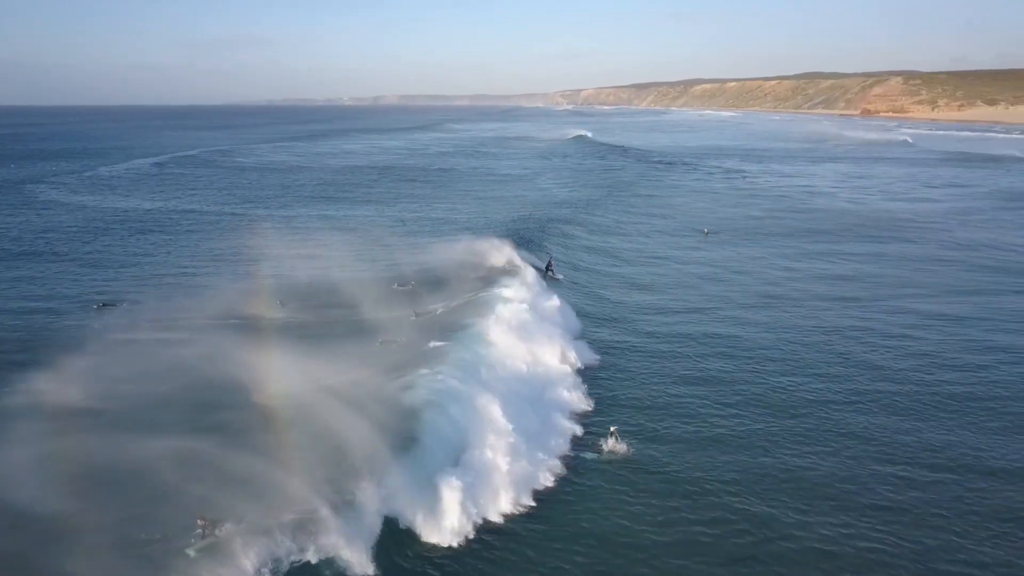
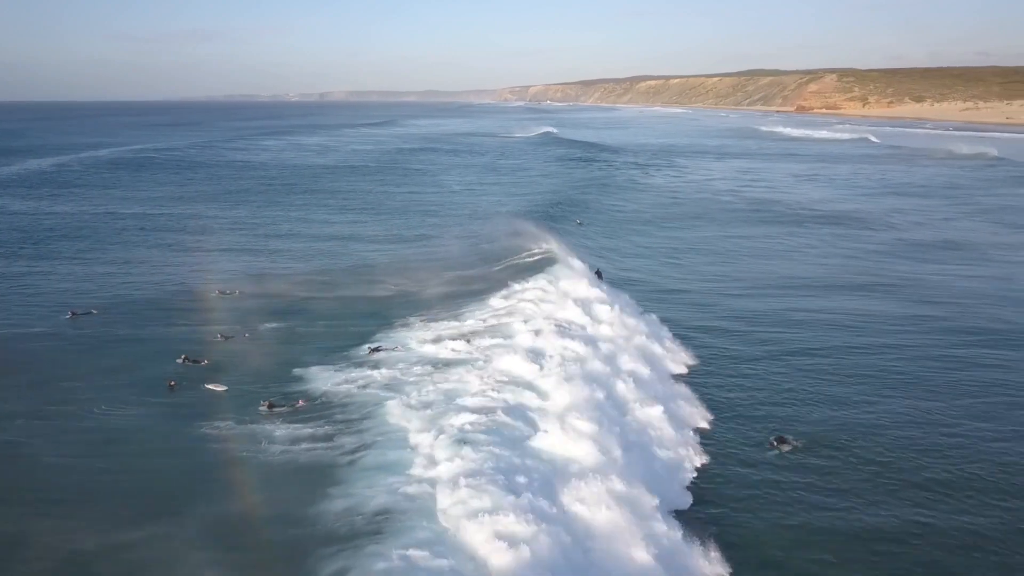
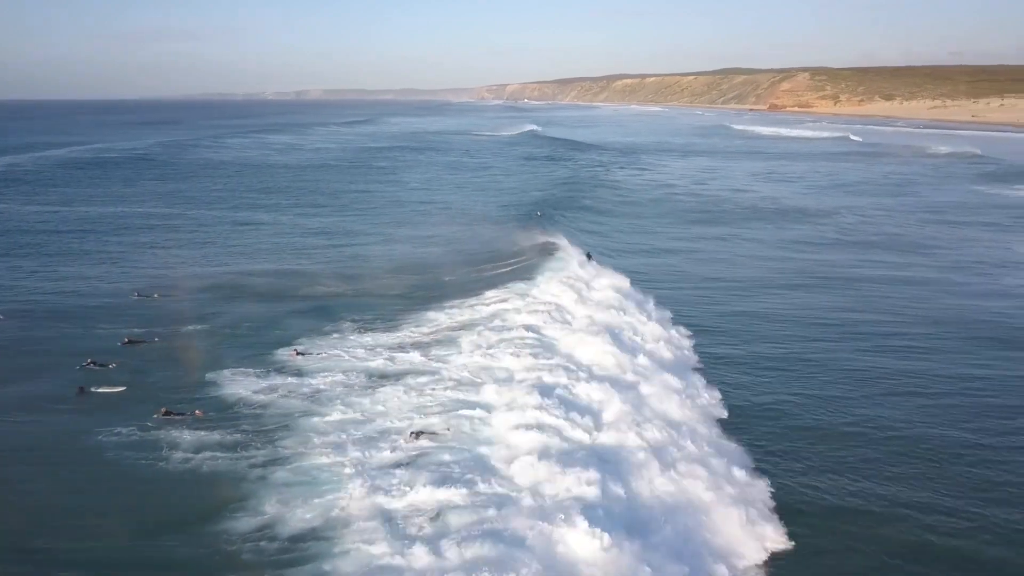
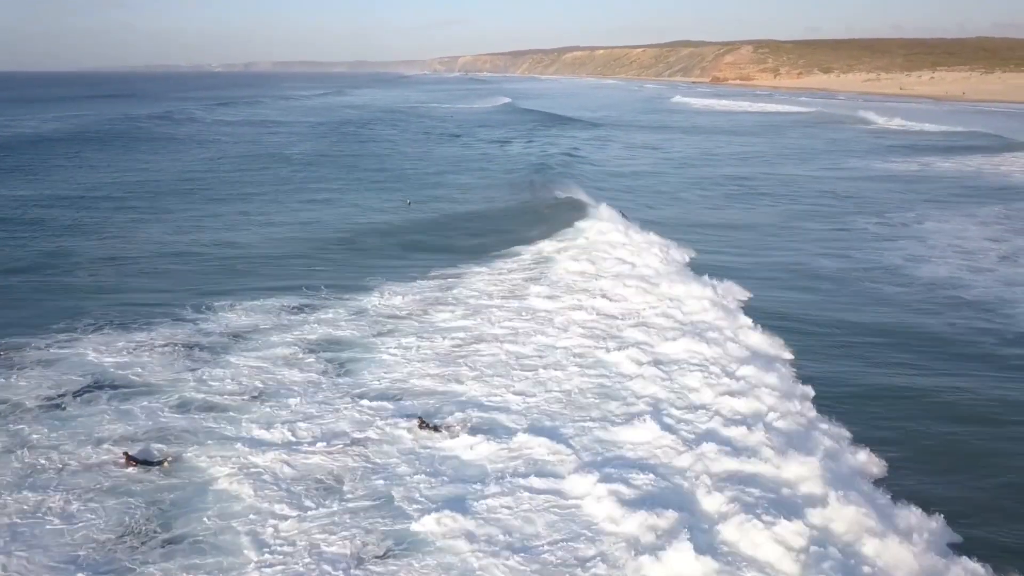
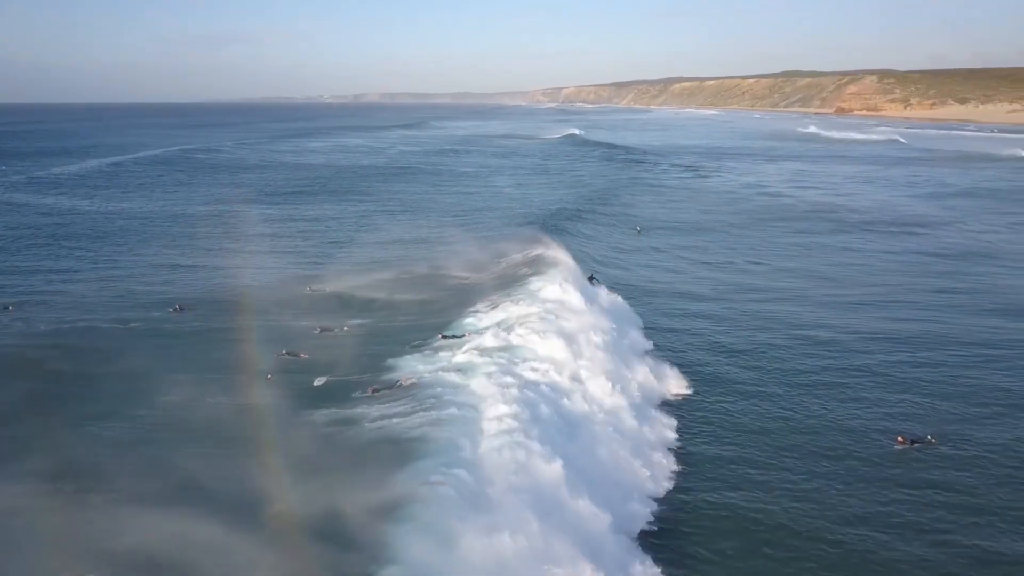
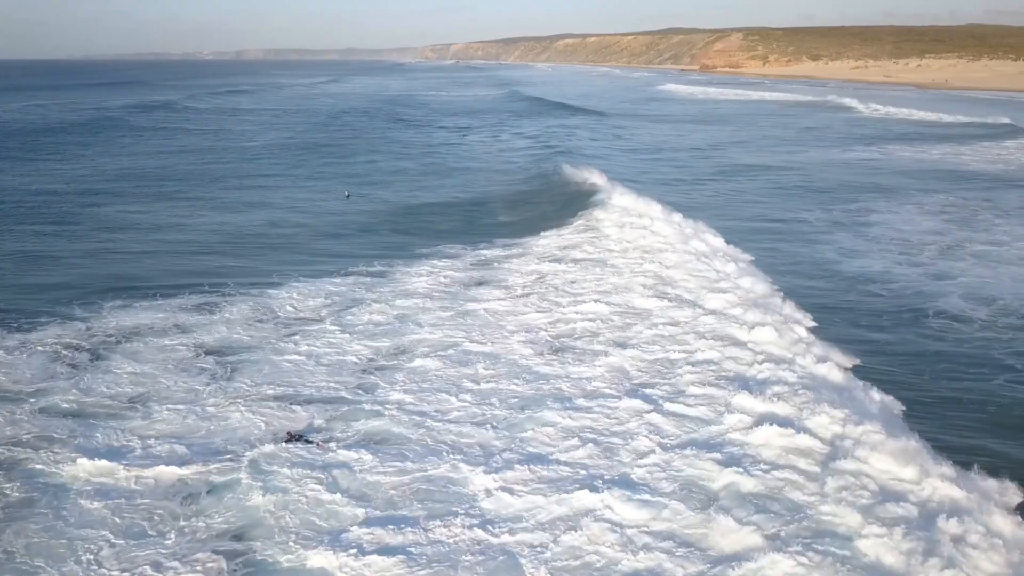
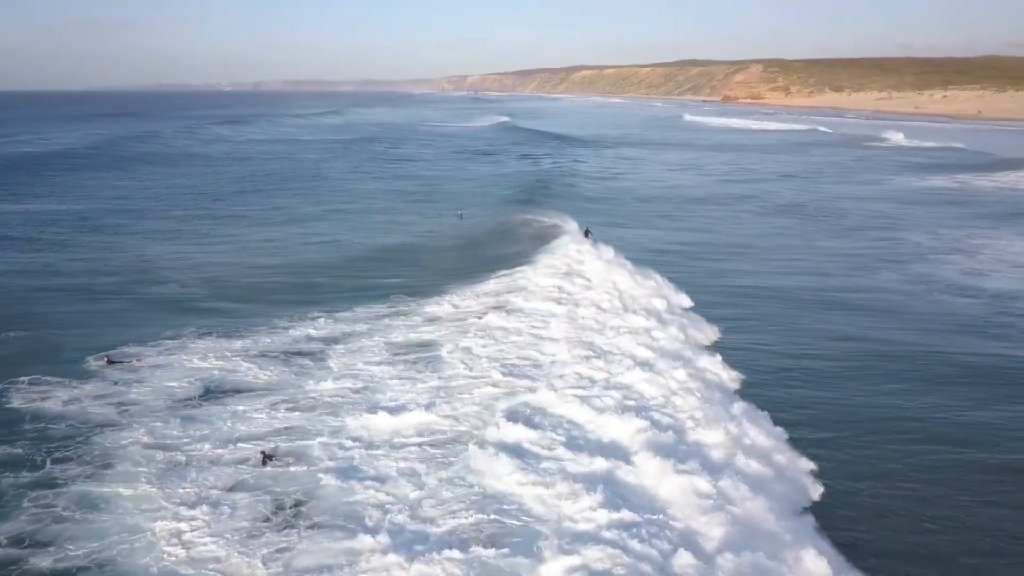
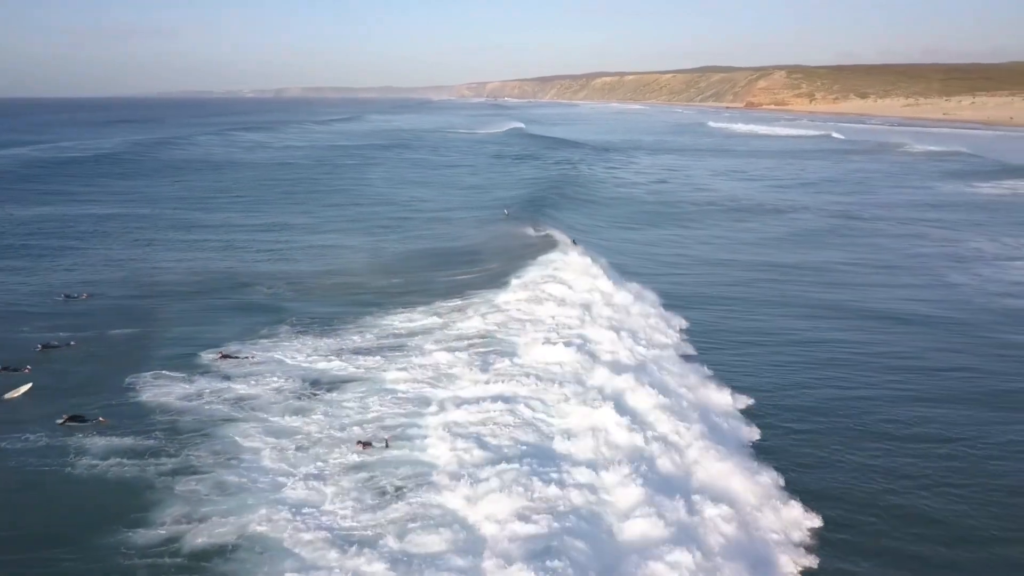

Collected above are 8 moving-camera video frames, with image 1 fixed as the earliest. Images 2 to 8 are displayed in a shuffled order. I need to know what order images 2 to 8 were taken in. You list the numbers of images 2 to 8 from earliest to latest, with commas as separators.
5, 2, 3, 8, 7, 4, 6
